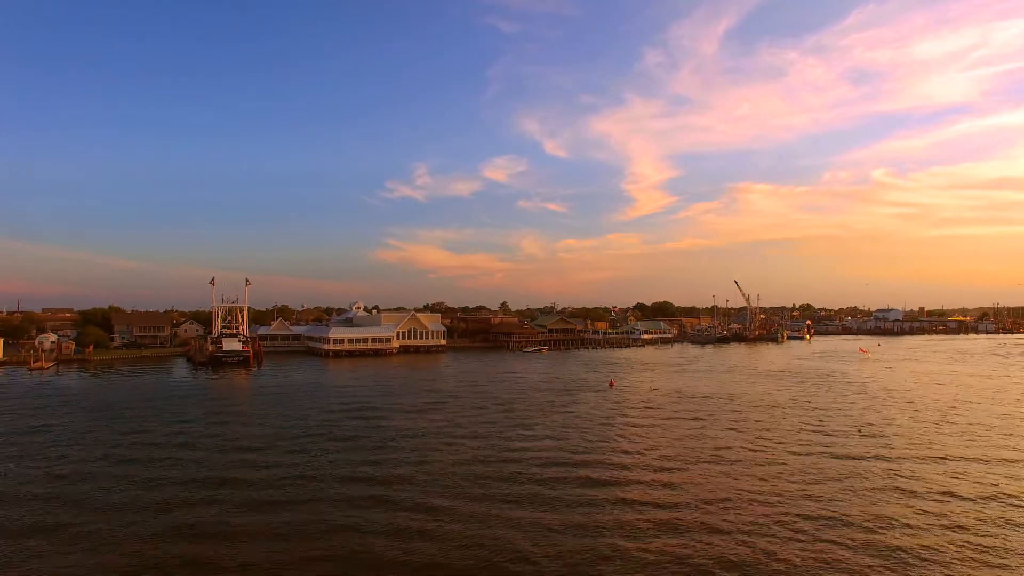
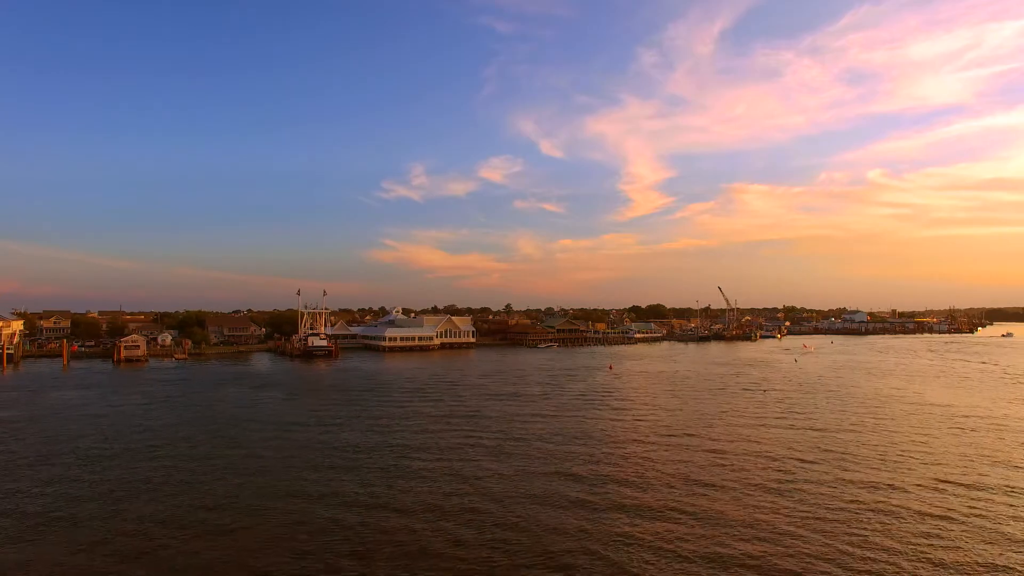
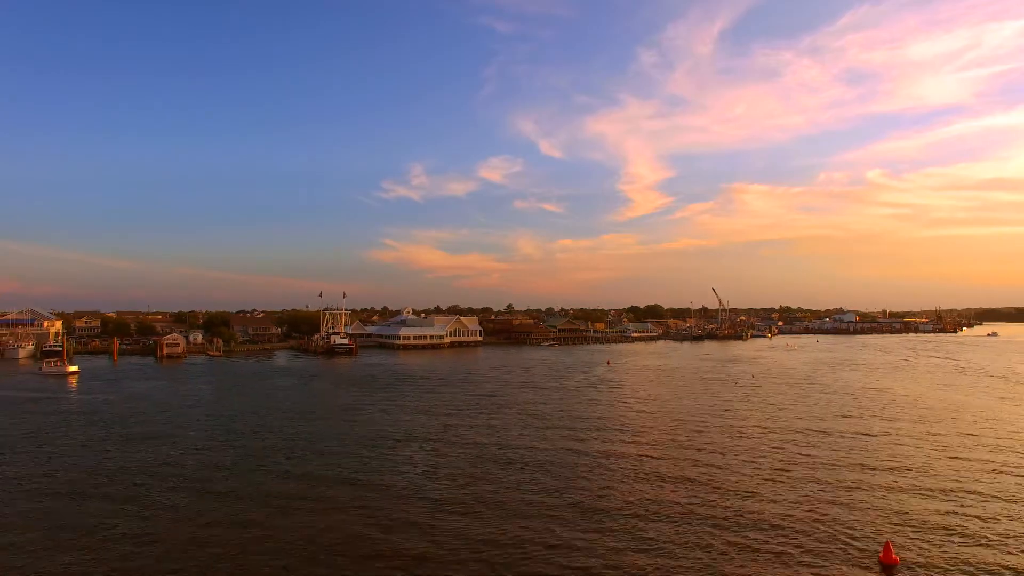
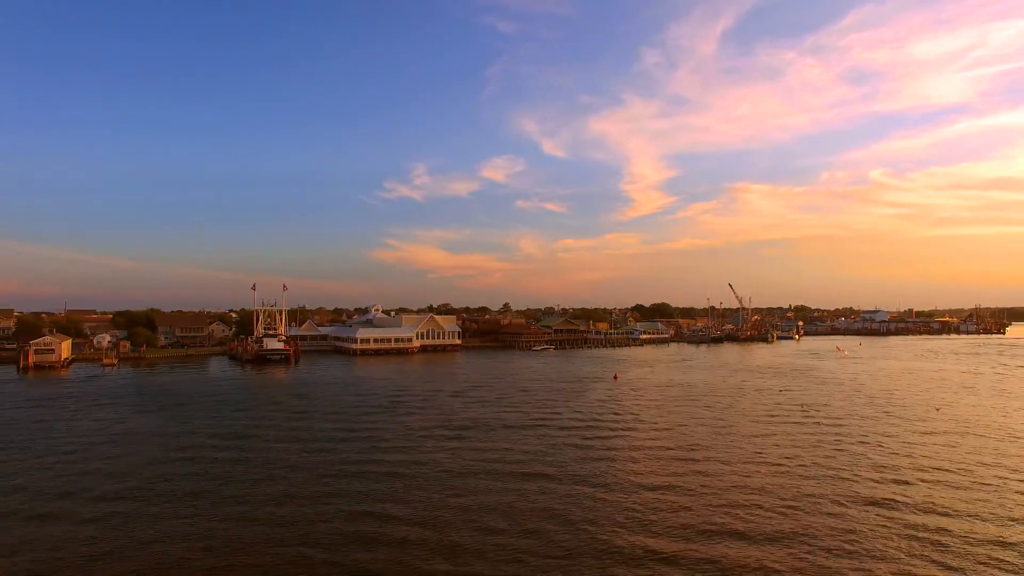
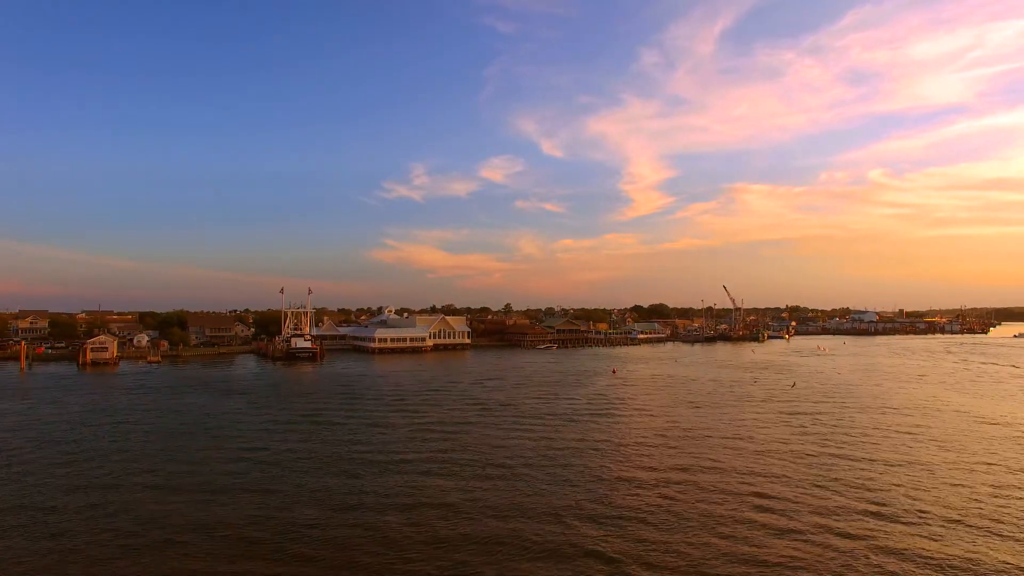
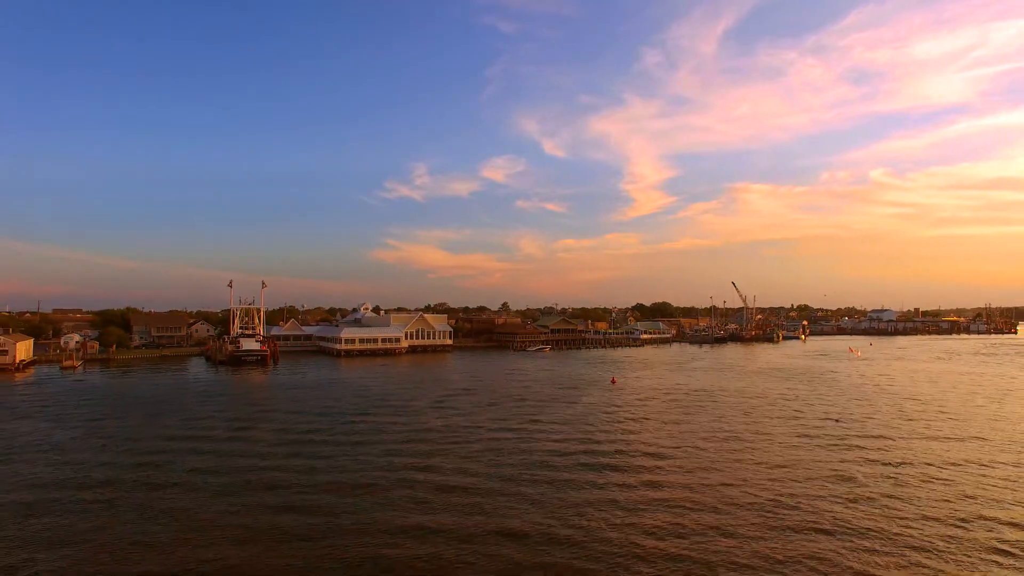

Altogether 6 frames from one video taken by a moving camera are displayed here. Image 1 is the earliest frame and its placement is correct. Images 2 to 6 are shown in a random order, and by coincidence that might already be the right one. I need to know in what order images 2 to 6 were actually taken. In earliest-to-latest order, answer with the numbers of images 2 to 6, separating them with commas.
6, 4, 5, 2, 3
